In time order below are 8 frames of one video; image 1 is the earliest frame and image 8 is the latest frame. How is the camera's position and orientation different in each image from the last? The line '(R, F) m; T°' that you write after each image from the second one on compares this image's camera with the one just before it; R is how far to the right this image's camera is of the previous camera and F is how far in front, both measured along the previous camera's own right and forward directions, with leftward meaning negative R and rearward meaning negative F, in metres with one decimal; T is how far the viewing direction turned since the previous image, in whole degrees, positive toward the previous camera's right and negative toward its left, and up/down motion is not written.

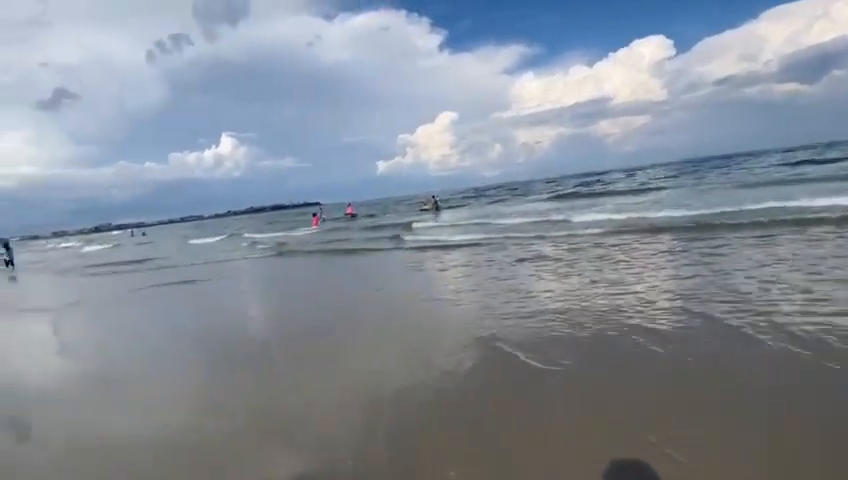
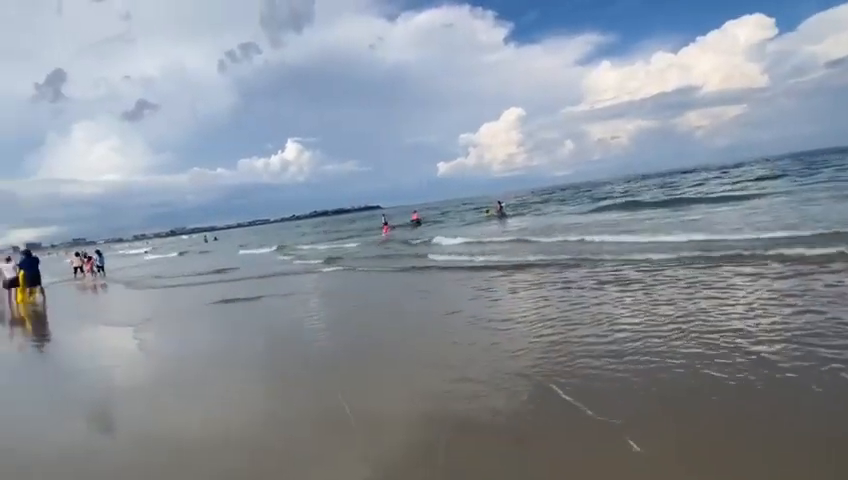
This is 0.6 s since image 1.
(+0.1, +0.4) m; -8°
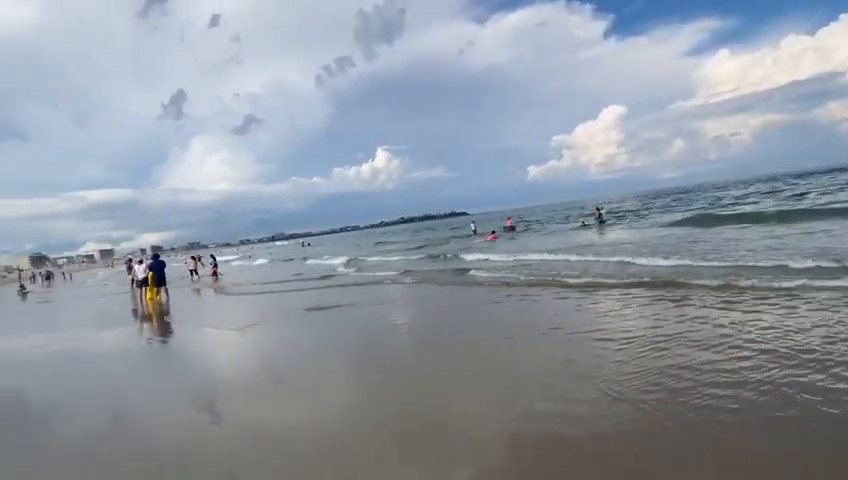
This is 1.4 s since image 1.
(0.0, +0.2) m; -11°
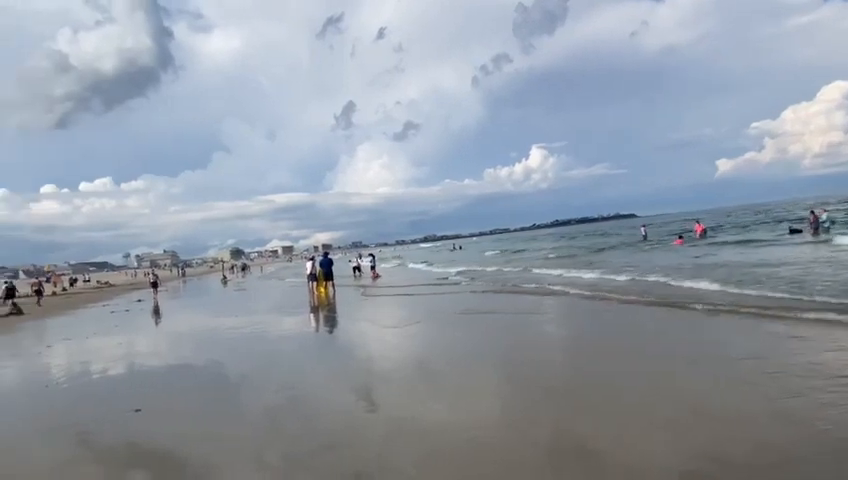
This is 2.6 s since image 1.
(+0.1, +0.4) m; -19°
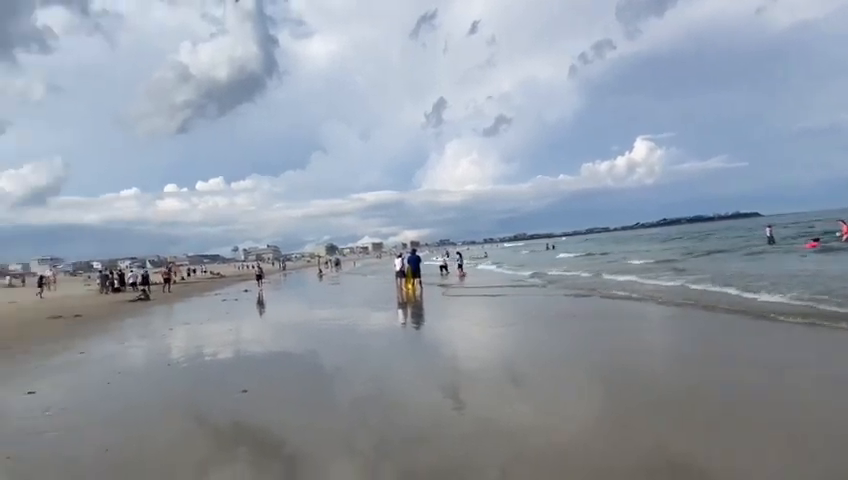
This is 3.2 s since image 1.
(0.0, +0.2) m; -11°
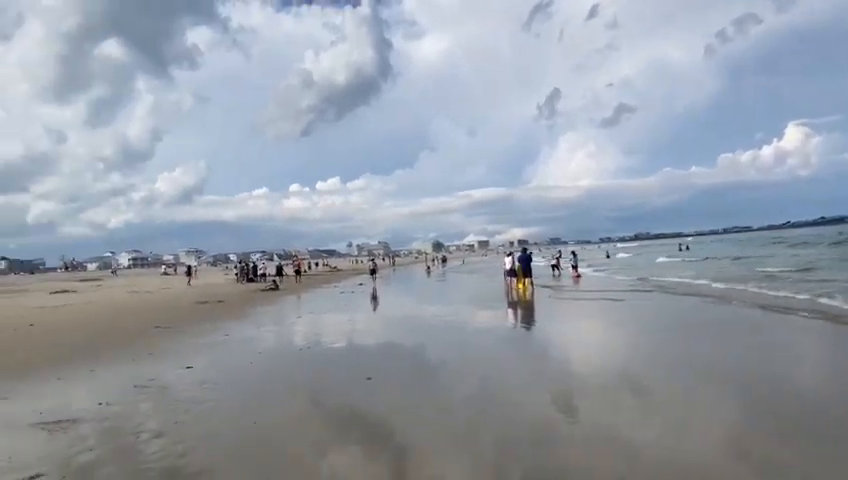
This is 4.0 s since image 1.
(-0.3, 0.0) m; -12°
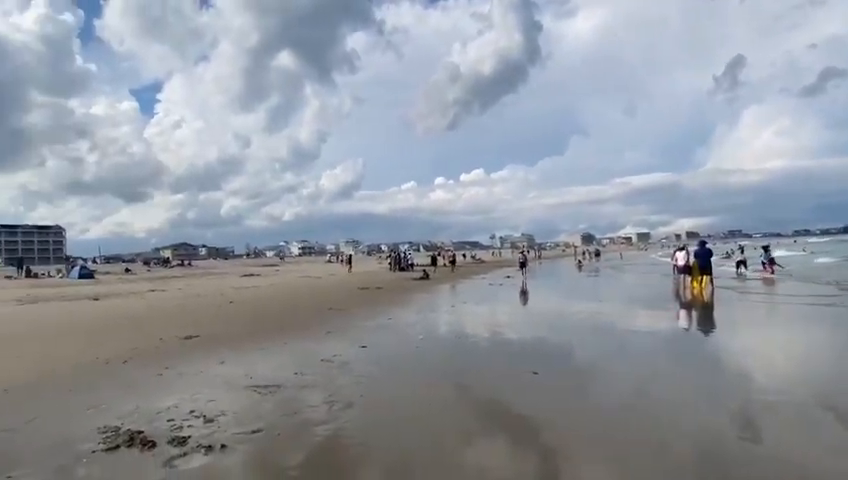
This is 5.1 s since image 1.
(-0.5, +0.1) m; -15°
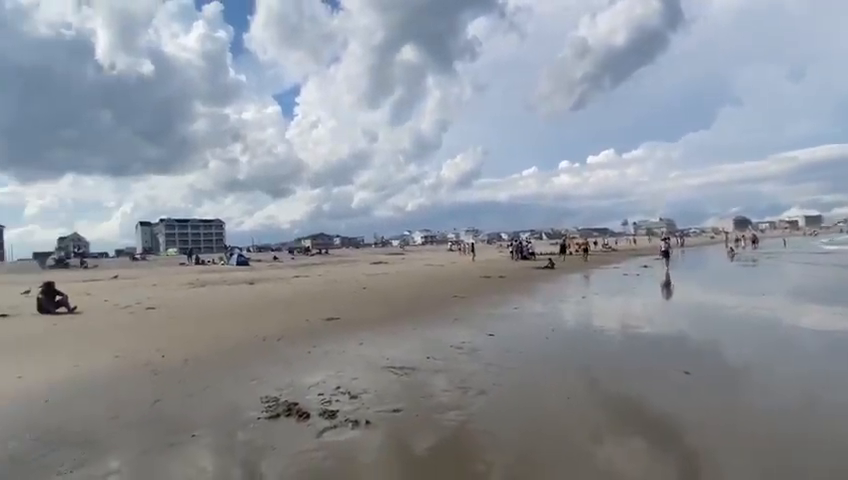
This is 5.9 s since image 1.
(-0.2, 0.0) m; -14°
